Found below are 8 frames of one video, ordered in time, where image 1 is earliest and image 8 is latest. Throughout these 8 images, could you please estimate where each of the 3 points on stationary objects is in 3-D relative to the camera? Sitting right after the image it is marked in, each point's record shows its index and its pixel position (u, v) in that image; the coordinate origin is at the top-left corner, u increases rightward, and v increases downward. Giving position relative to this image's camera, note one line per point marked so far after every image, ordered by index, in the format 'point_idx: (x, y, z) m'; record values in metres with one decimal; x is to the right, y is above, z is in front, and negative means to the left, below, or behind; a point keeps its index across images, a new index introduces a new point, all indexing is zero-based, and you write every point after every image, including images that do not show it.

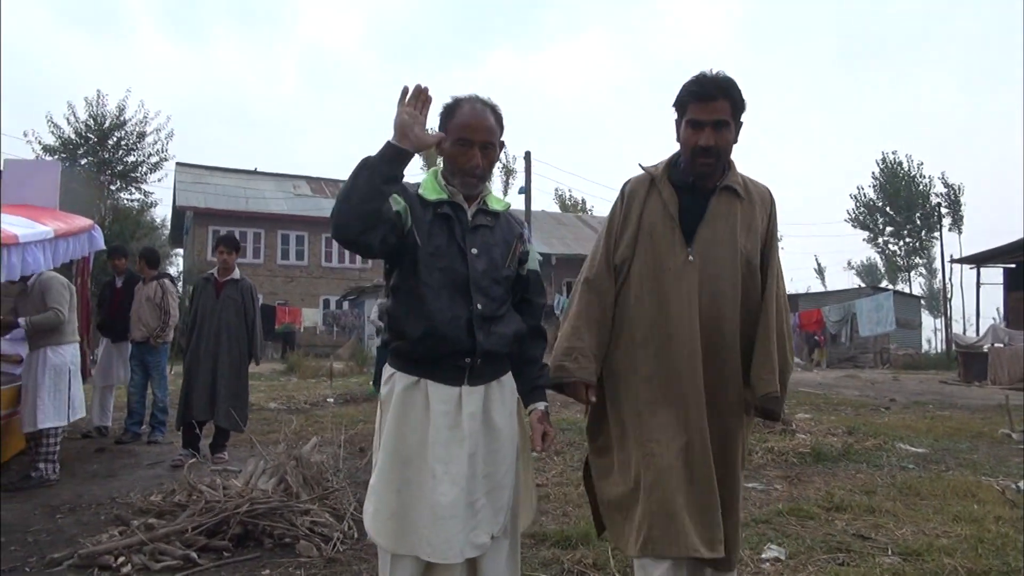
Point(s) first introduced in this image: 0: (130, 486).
0: (-2.4, -1.2, +5.0) m
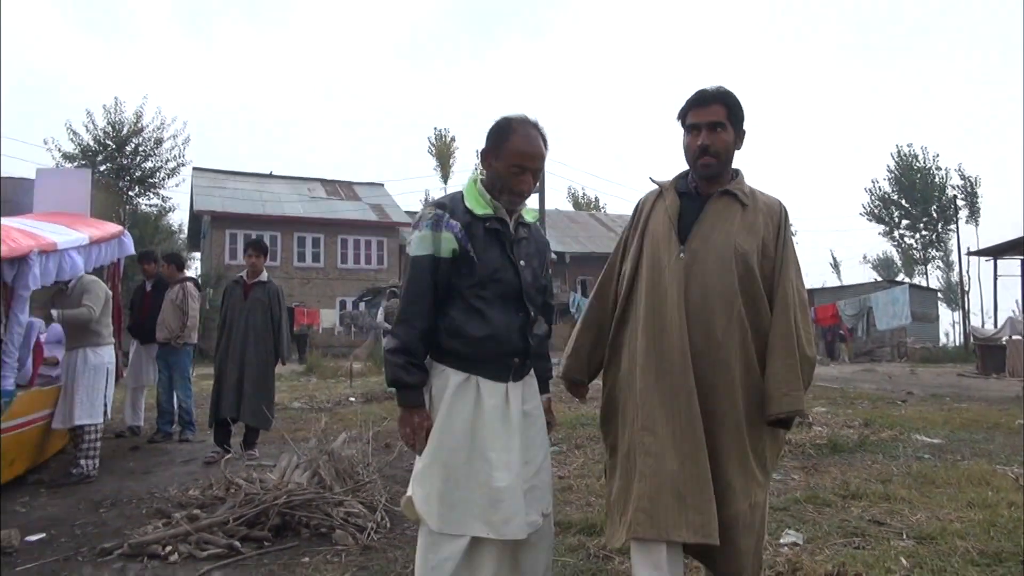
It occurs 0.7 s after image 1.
0: (-2.3, -1.3, +5.2) m
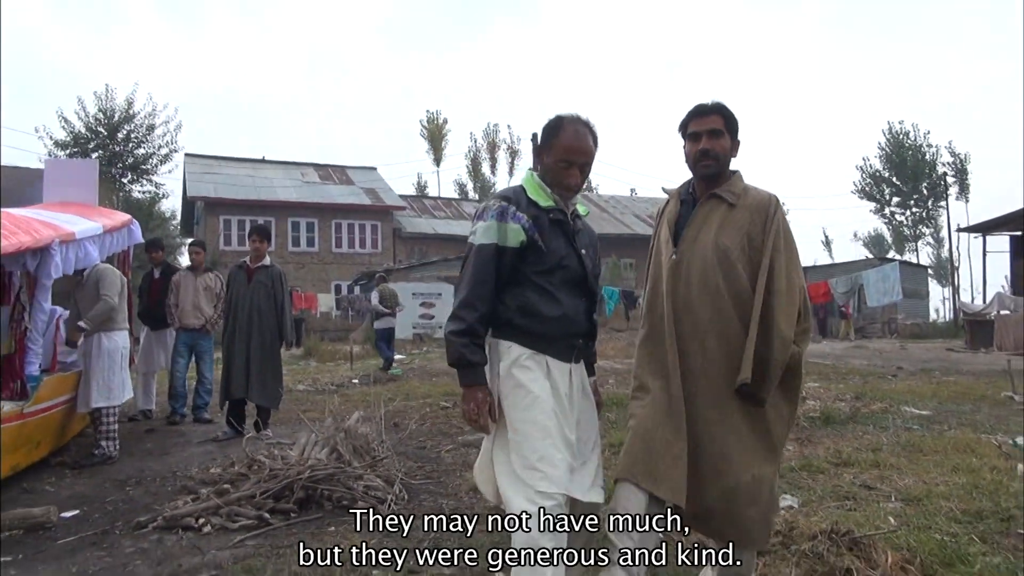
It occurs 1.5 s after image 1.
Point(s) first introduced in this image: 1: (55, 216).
0: (-2.2, -1.2, +5.4) m
1: (-3.3, +0.5, +5.6) m
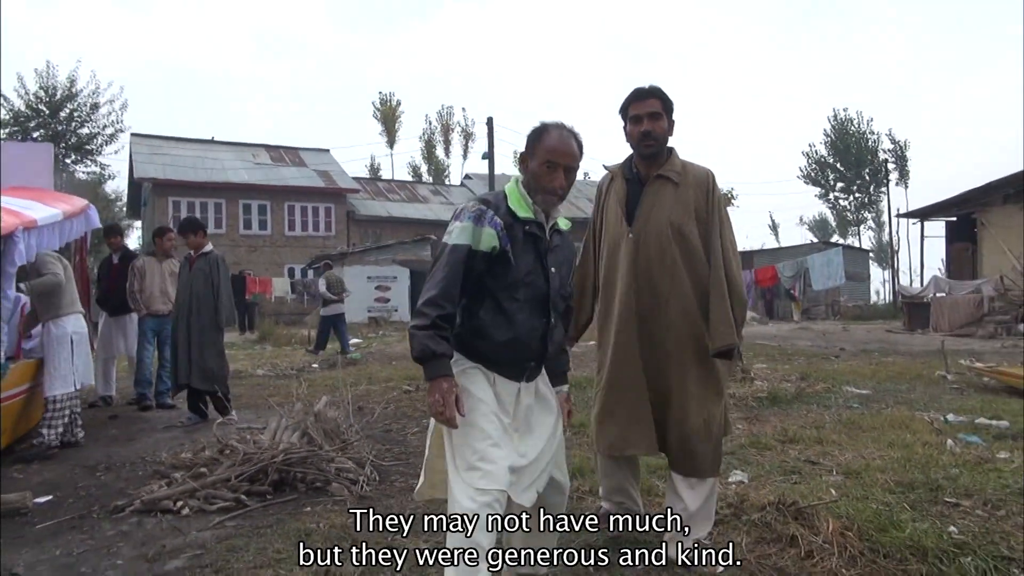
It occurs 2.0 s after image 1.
0: (-2.5, -1.1, +5.4) m
1: (-3.5, +0.6, +5.6) m
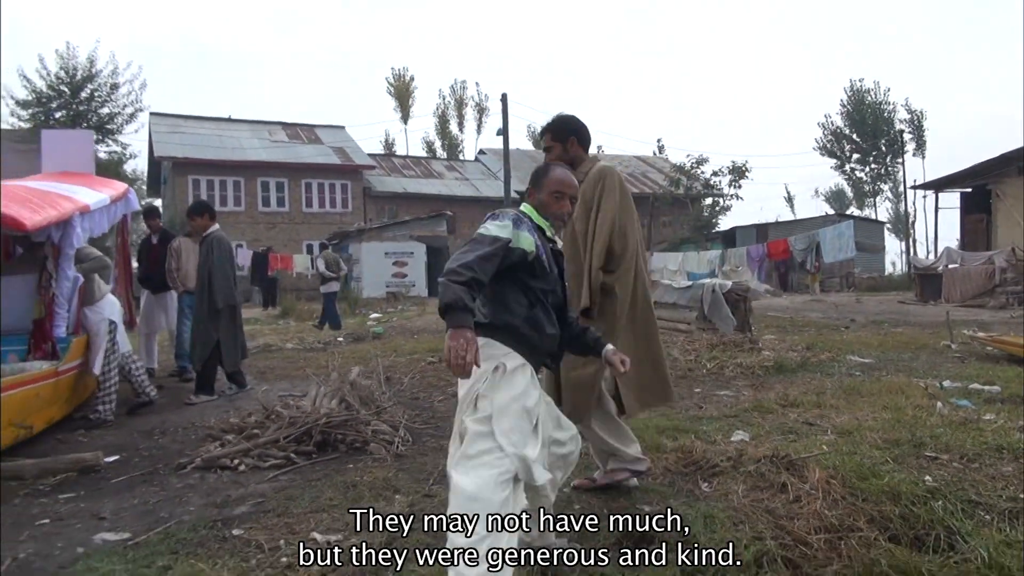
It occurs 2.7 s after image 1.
0: (-2.3, -0.9, +5.9) m
1: (-3.4, +0.8, +6.0) m
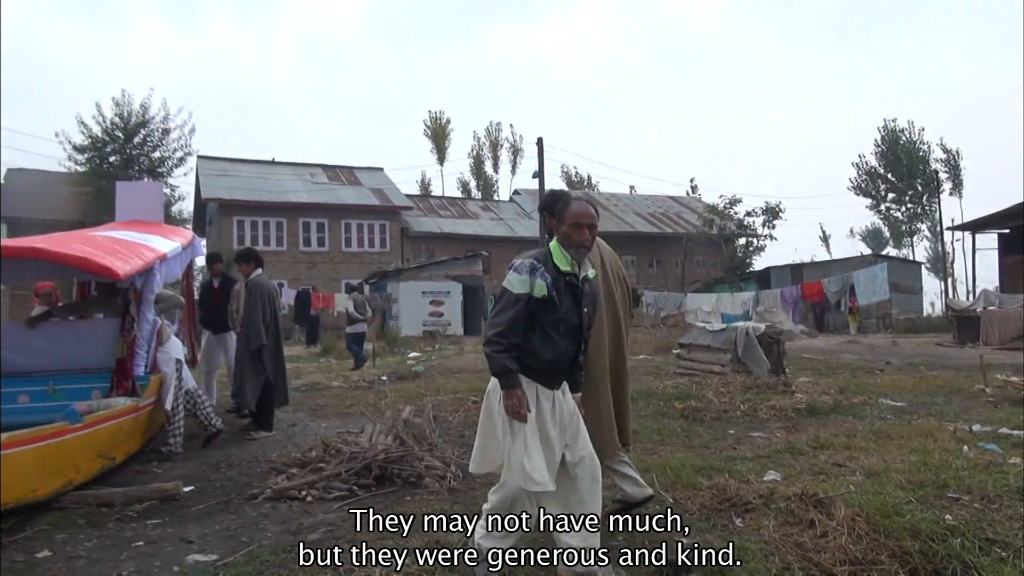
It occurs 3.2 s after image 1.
0: (-2.0, -1.3, +6.3) m
1: (-3.0, +0.4, +6.5) m
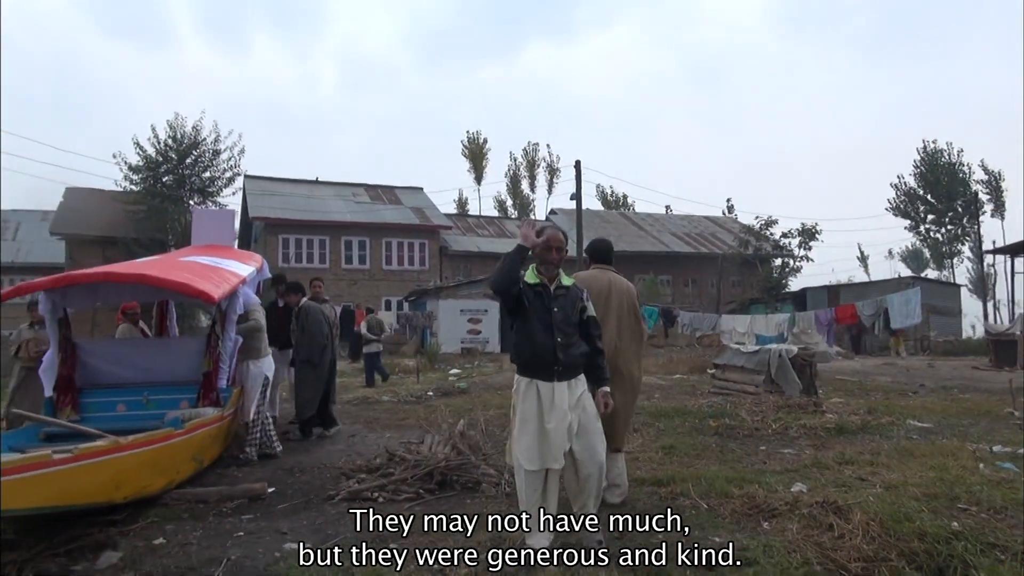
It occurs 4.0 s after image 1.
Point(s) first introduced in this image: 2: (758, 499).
0: (-1.6, -1.5, +6.9) m
1: (-2.6, +0.2, +7.2) m
2: (+1.4, -1.2, +4.7) m
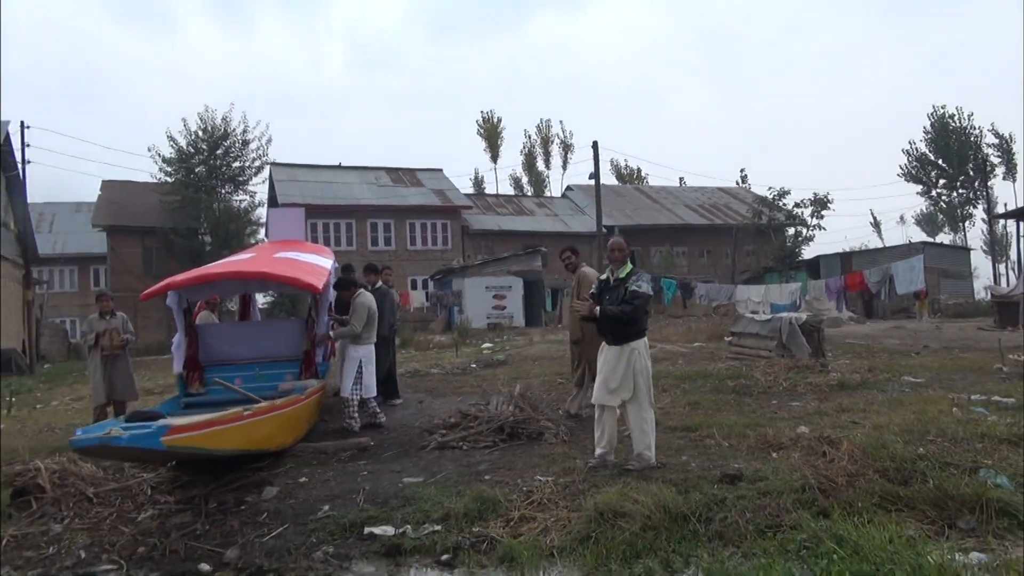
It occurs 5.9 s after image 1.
0: (-1.1, -1.3, +8.2) m
1: (-2.2, +0.3, +8.4) m
2: (+1.9, -1.1, +5.9) m
